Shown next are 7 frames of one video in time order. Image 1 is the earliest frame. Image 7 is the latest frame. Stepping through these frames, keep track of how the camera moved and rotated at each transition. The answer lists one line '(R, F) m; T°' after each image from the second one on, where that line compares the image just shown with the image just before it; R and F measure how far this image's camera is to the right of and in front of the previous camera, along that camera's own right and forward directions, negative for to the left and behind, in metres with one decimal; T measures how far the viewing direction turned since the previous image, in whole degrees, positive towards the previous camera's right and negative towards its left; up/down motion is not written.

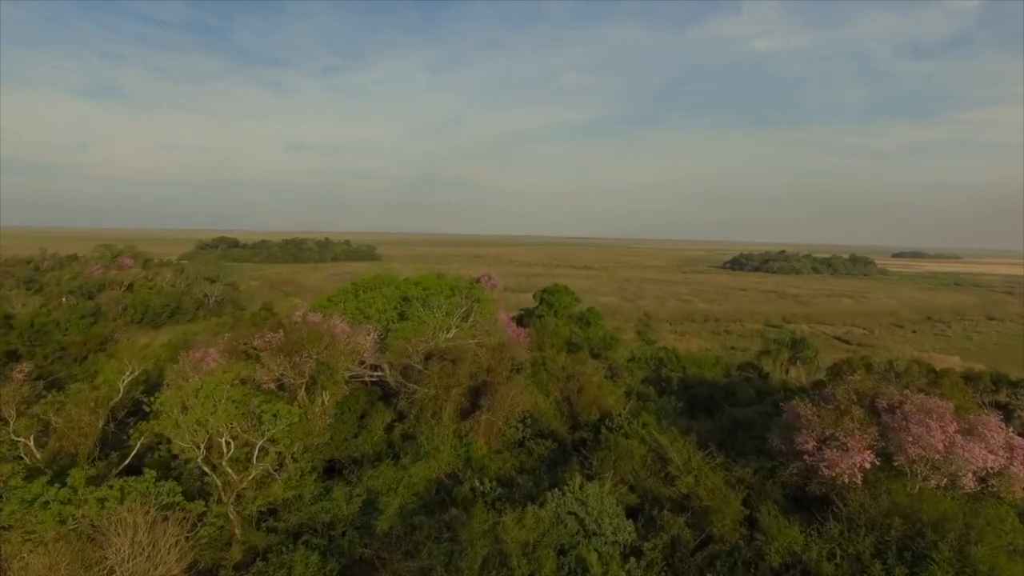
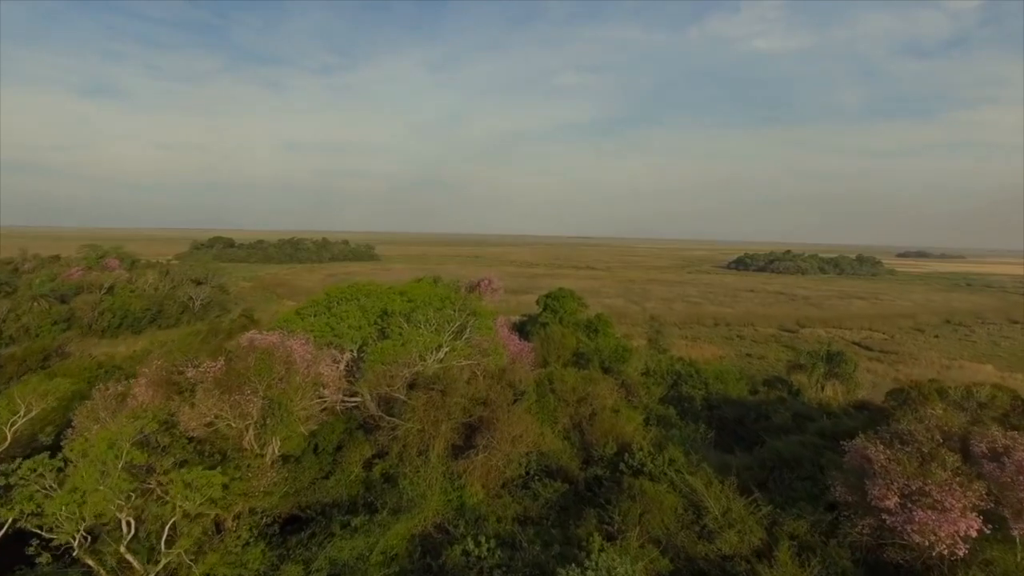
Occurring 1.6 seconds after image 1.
(0.0, +2.5) m; 0°
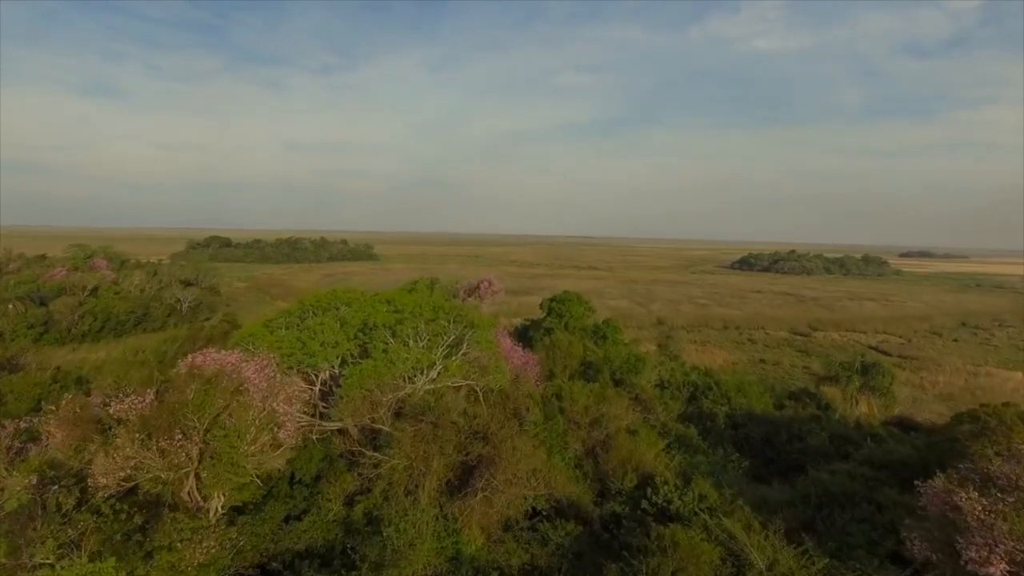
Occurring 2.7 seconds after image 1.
(-0.1, +1.9) m; 0°
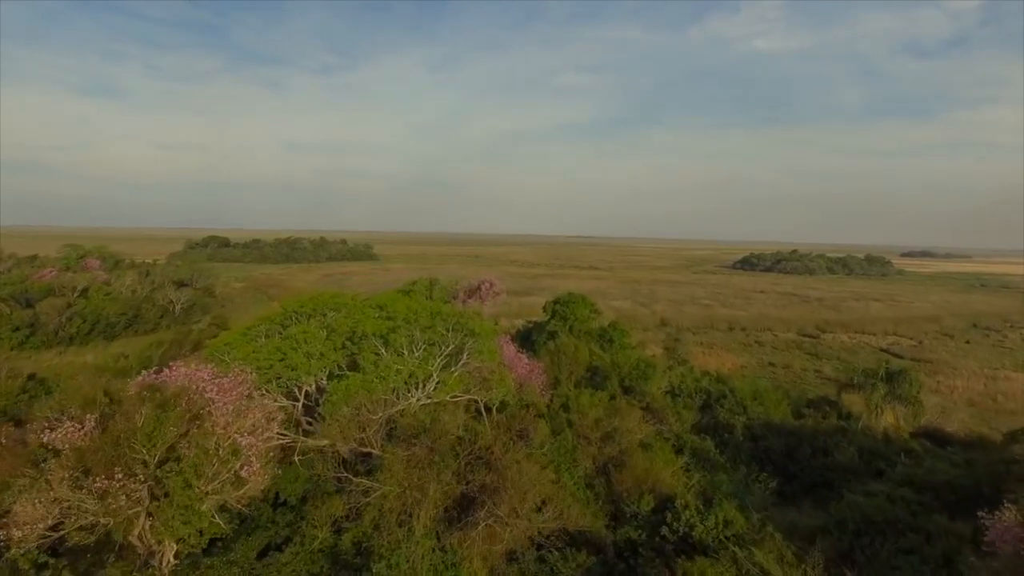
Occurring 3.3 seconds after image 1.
(-0.1, +1.1) m; 0°
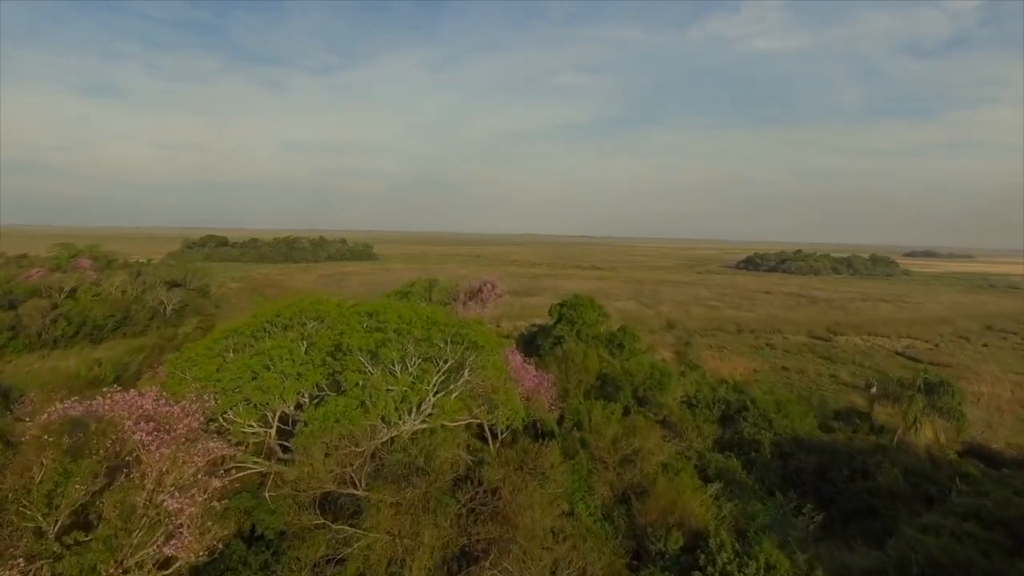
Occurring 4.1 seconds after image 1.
(-0.1, +1.4) m; 0°
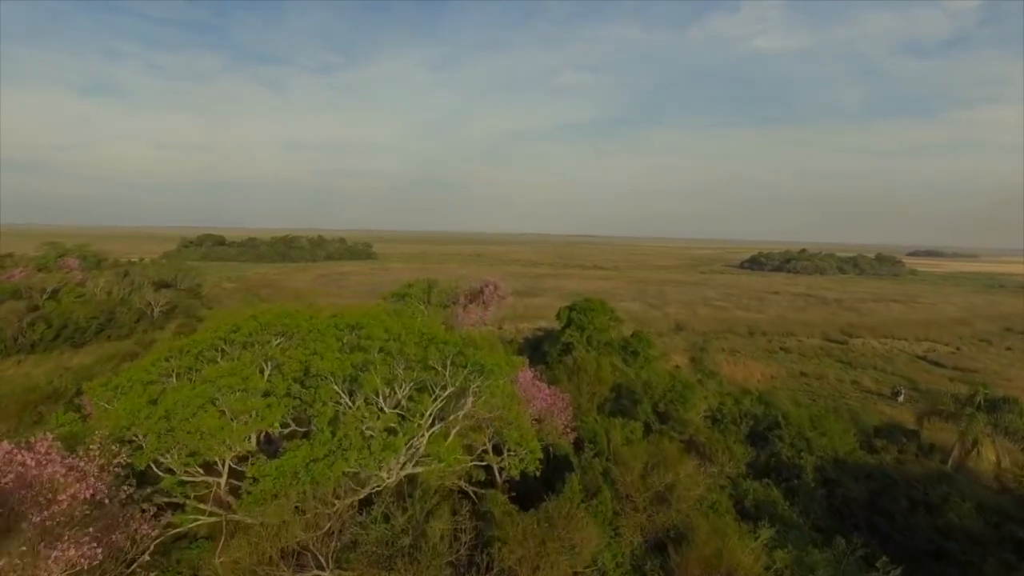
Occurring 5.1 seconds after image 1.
(-0.2, +1.8) m; 0°
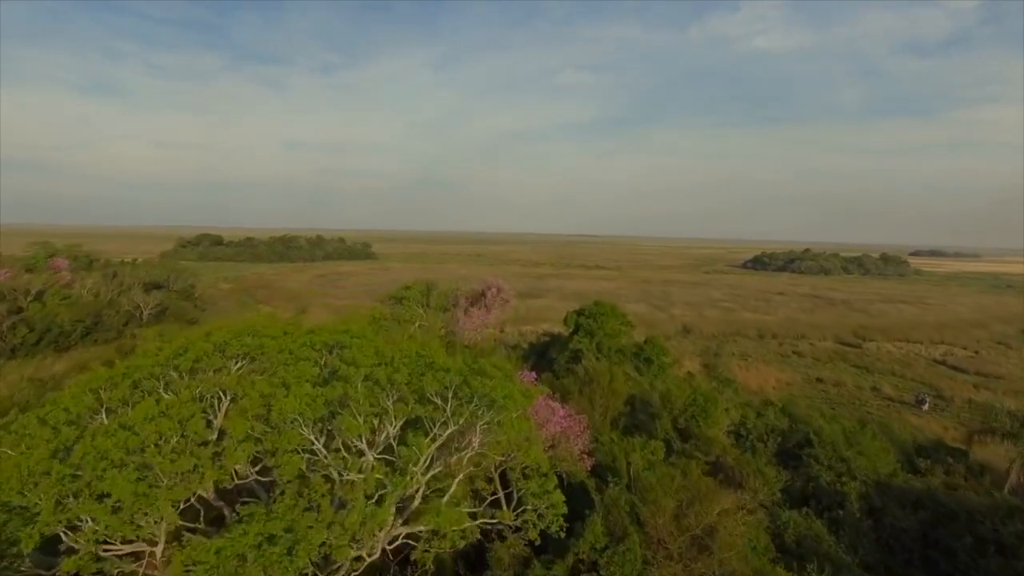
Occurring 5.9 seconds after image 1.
(-0.1, +1.5) m; 0°
